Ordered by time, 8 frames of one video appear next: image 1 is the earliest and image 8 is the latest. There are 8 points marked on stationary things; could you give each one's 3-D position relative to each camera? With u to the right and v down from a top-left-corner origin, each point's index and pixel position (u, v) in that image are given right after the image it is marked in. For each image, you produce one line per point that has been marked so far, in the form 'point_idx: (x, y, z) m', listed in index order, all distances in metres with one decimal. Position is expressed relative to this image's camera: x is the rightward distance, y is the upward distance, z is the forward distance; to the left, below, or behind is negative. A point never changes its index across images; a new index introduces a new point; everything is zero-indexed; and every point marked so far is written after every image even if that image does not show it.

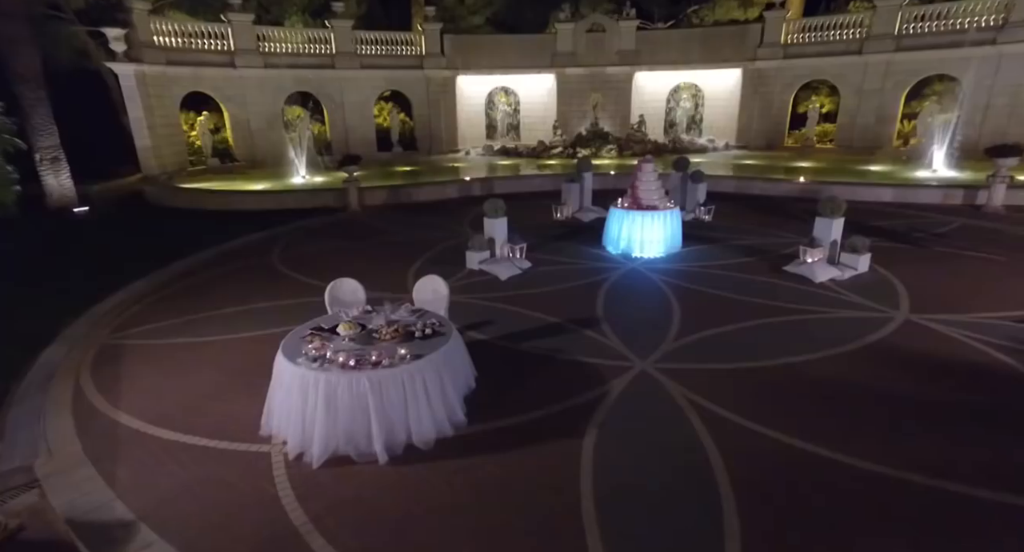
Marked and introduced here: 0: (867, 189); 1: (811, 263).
0: (+9.5, +2.3, +14.7) m
1: (+5.3, +0.3, +9.6) m
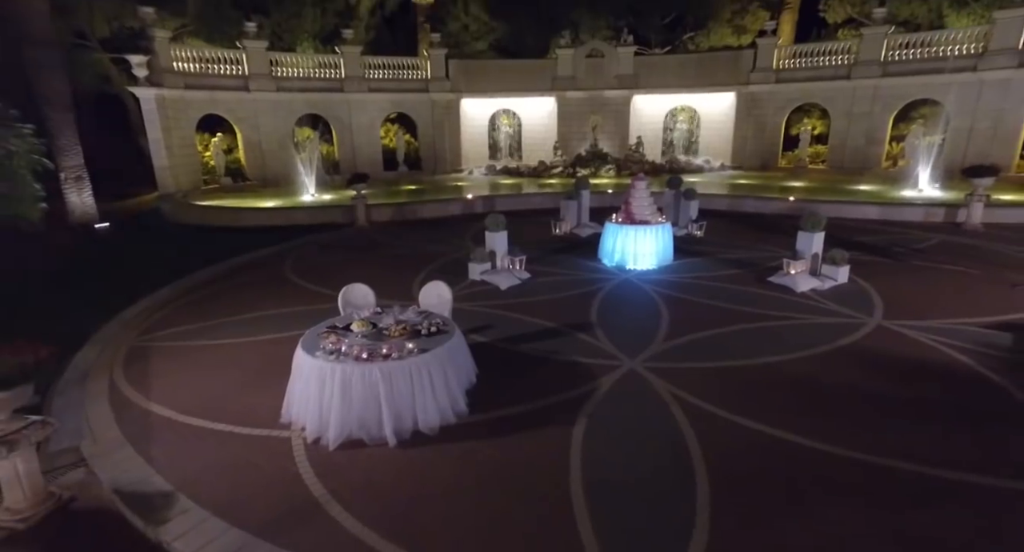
0: (+9.5, +1.9, +15.3) m
1: (+5.3, +0.1, +10.2) m
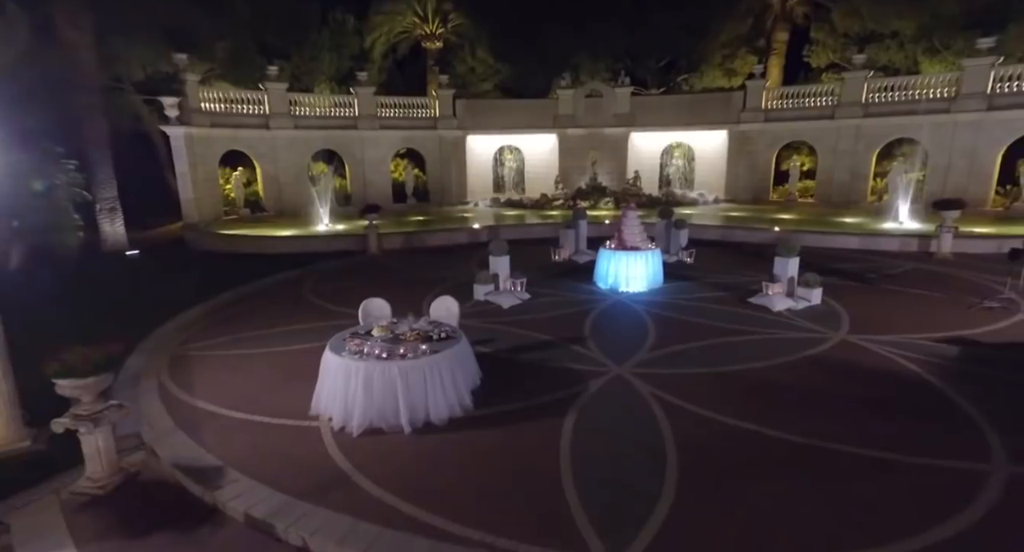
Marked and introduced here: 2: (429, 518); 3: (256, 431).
0: (+9.6, +1.2, +16.4) m
1: (+5.3, -0.4, +11.2) m
2: (-0.8, -2.2, +5.2) m
3: (-3.2, -1.9, +6.8) m
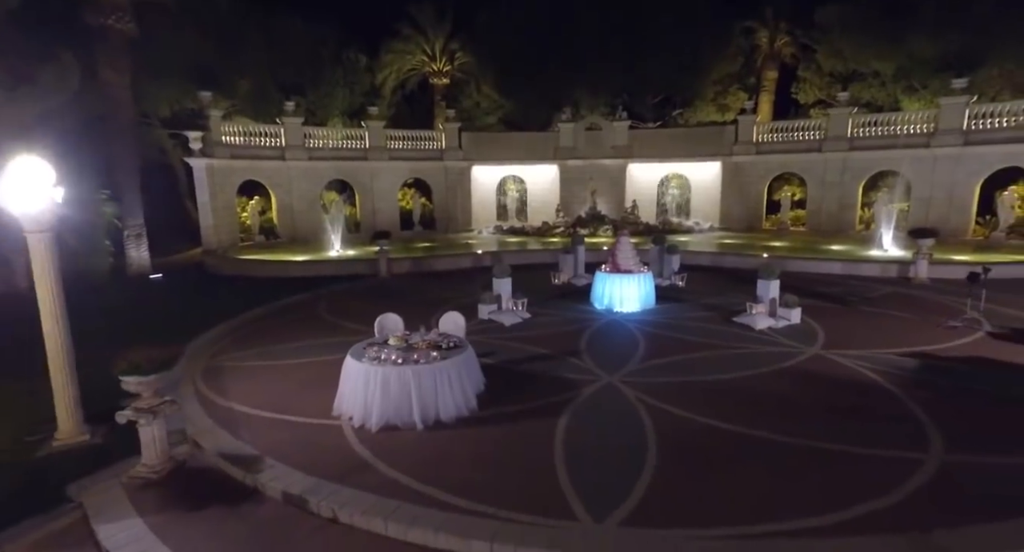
0: (+9.7, +0.4, +17.3) m
1: (+5.3, -0.8, +12.1) m
2: (-0.8, -2.3, +6.0) m
3: (-3.2, -2.1, +7.7) m
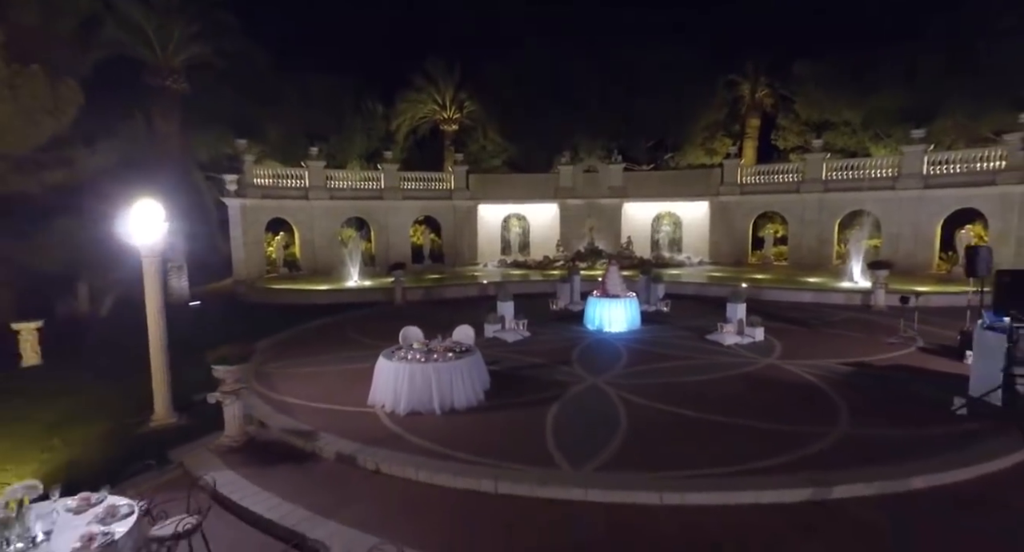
0: (+9.7, -0.5, +19.2) m
1: (+5.4, -1.4, +14.0) m
2: (-0.8, -2.5, +7.9) m
3: (-3.1, -2.4, +9.6) m
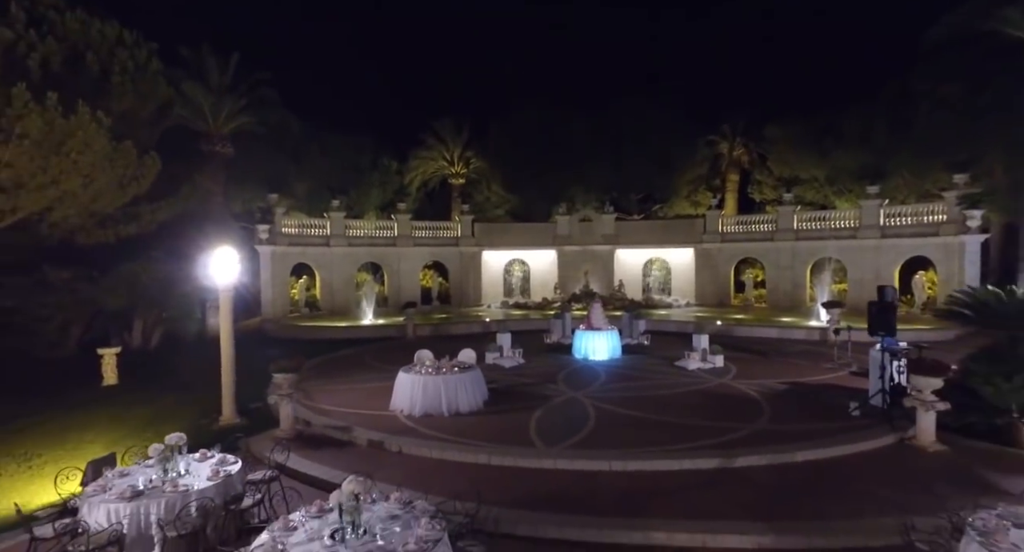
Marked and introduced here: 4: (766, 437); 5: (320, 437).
0: (+9.7, -2.0, +21.7) m
1: (+5.3, -2.5, +16.5) m
2: (-1.0, -3.1, +10.3) m
3: (-3.3, -3.1, +12.0) m
4: (+4.6, -2.9, +9.9) m
5: (-3.8, -3.2, +10.9) m
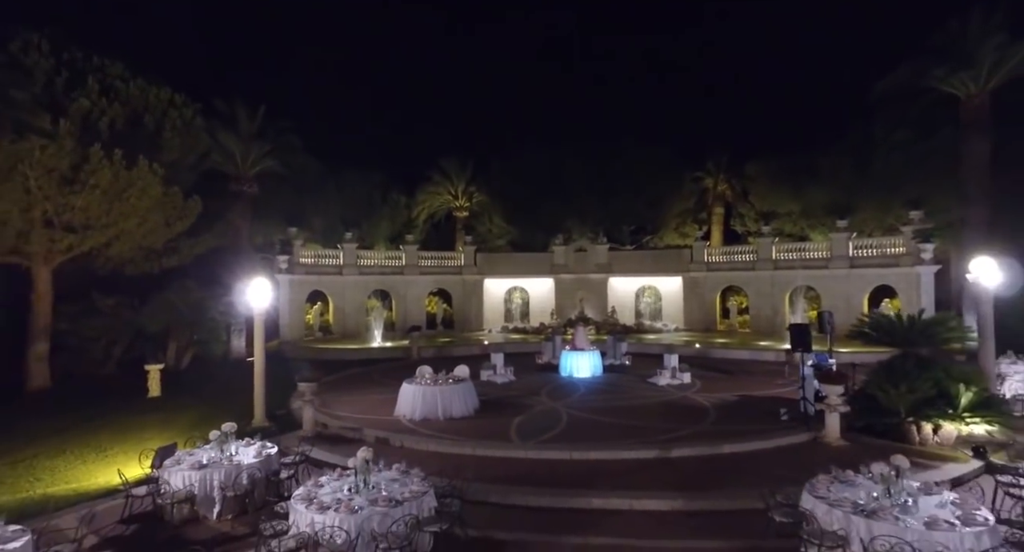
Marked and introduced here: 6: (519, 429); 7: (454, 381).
0: (+9.5, -3.2, +23.8) m
1: (+5.0, -3.4, +18.6) m
2: (-1.4, -3.7, +12.5) m
3: (-3.7, -3.8, +14.3) m
4: (+4.2, -3.5, +12.0) m
5: (-4.2, -3.9, +13.2) m
6: (+0.2, -3.7, +13.0) m
7: (-1.5, -2.8, +14.5) m
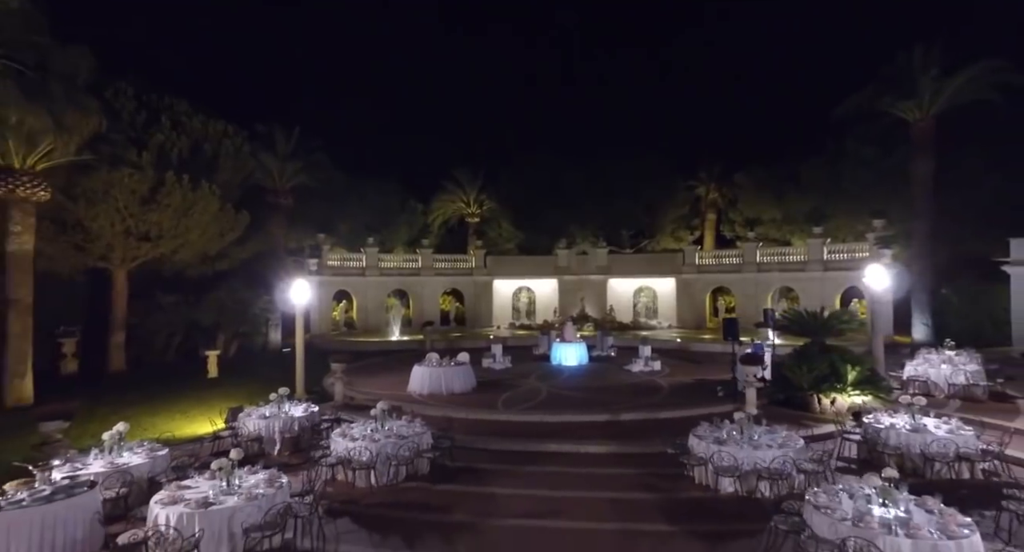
0: (+9.5, -3.3, +26.7) m
1: (+4.8, -3.5, +21.7) m
2: (-1.7, -3.7, +15.9) m
3: (-4.0, -3.8, +17.7) m
4: (+3.8, -3.6, +15.2) m
5: (-4.6, -3.9, +16.6) m
6: (-0.2, -3.8, +16.2) m
7: (-1.8, -2.9, +17.8) m
